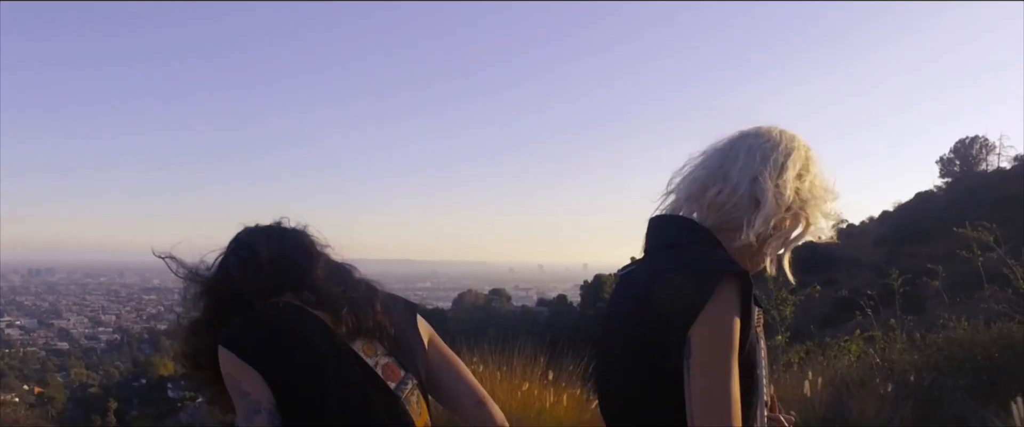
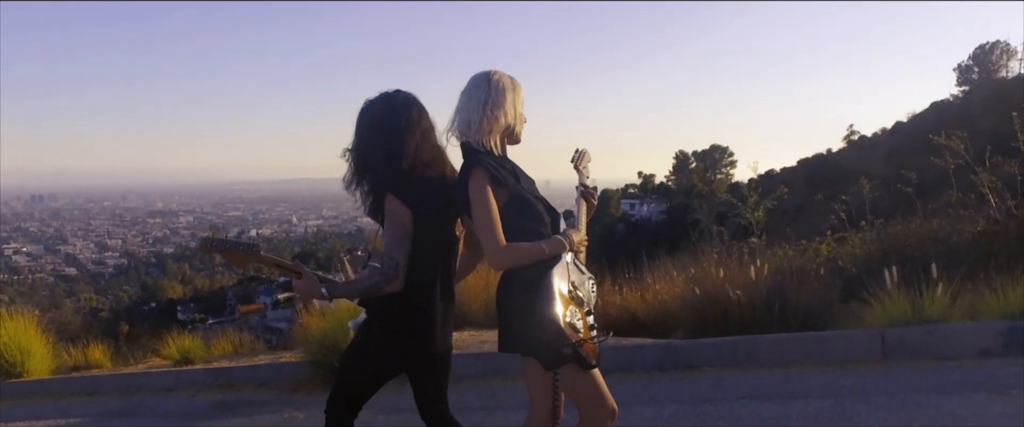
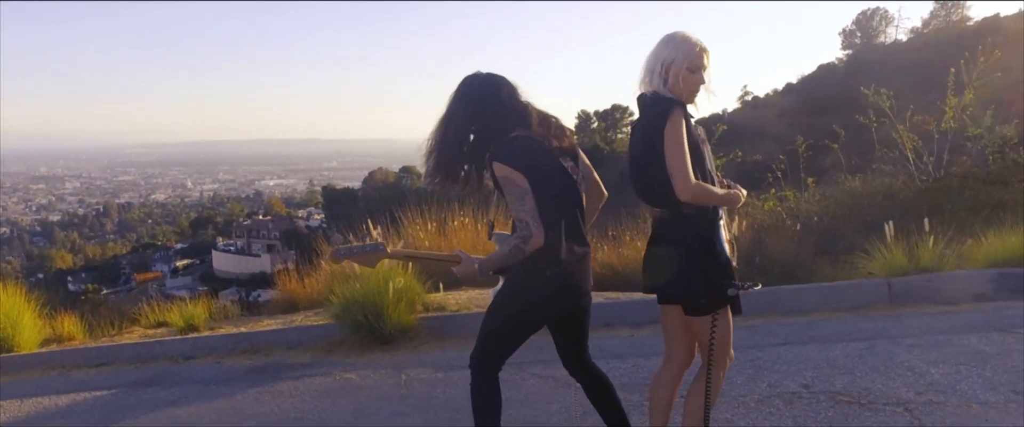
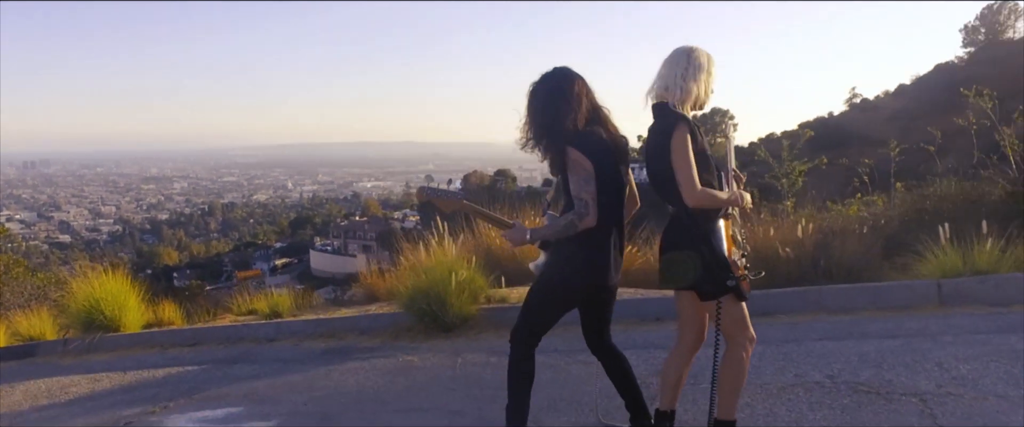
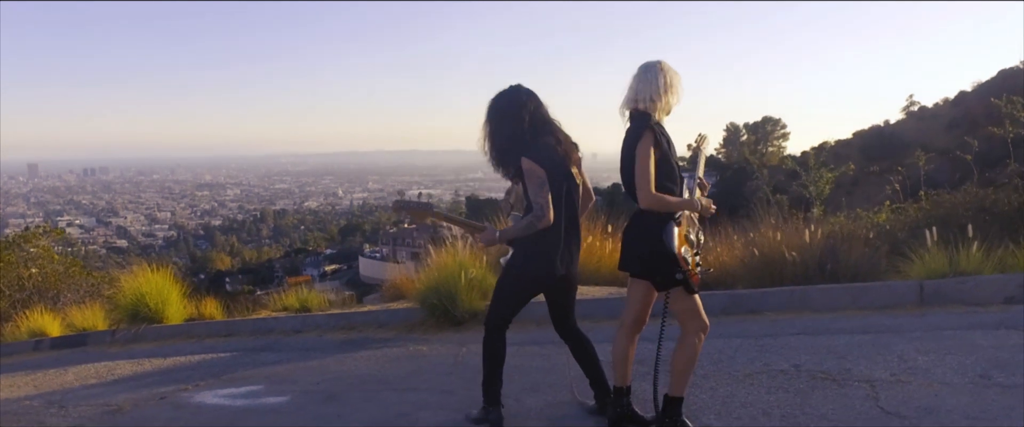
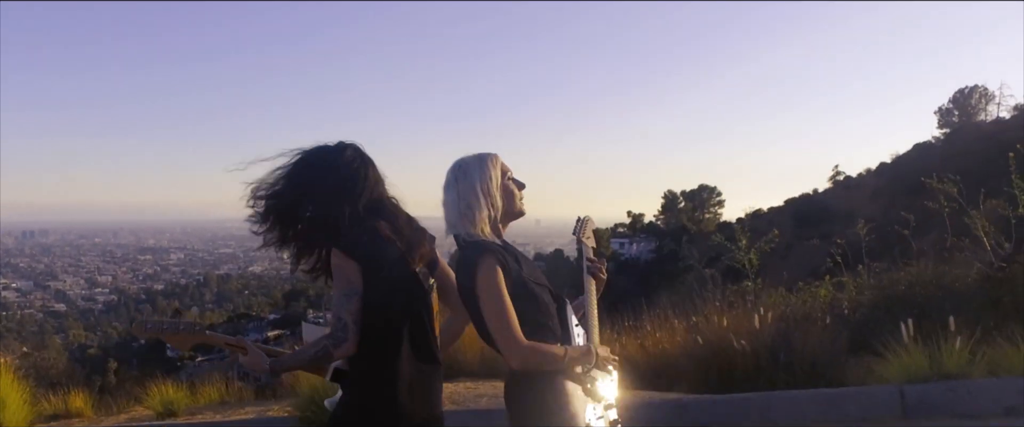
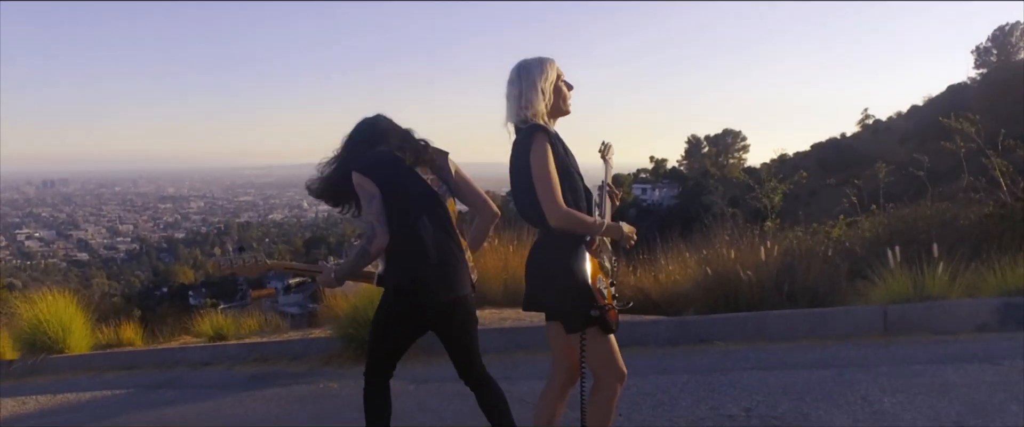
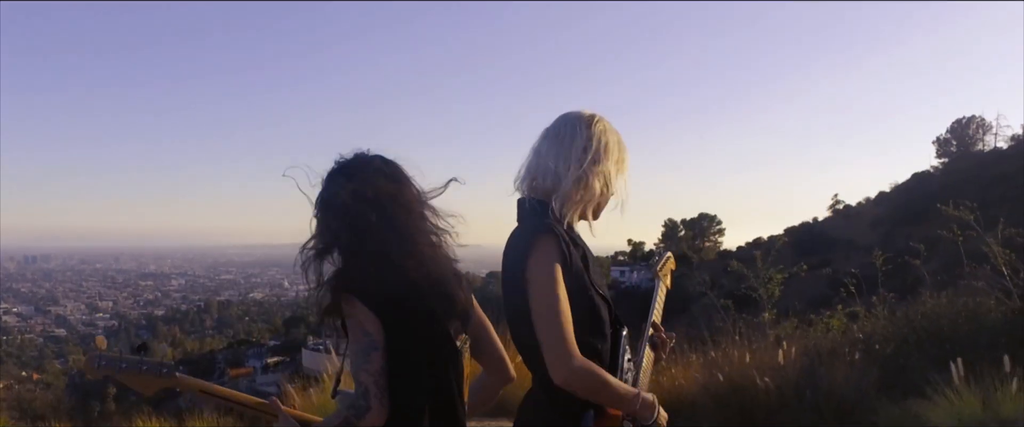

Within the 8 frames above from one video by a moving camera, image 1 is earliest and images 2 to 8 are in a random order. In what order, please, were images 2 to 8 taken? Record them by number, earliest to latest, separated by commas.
8, 6, 2, 7, 5, 4, 3
